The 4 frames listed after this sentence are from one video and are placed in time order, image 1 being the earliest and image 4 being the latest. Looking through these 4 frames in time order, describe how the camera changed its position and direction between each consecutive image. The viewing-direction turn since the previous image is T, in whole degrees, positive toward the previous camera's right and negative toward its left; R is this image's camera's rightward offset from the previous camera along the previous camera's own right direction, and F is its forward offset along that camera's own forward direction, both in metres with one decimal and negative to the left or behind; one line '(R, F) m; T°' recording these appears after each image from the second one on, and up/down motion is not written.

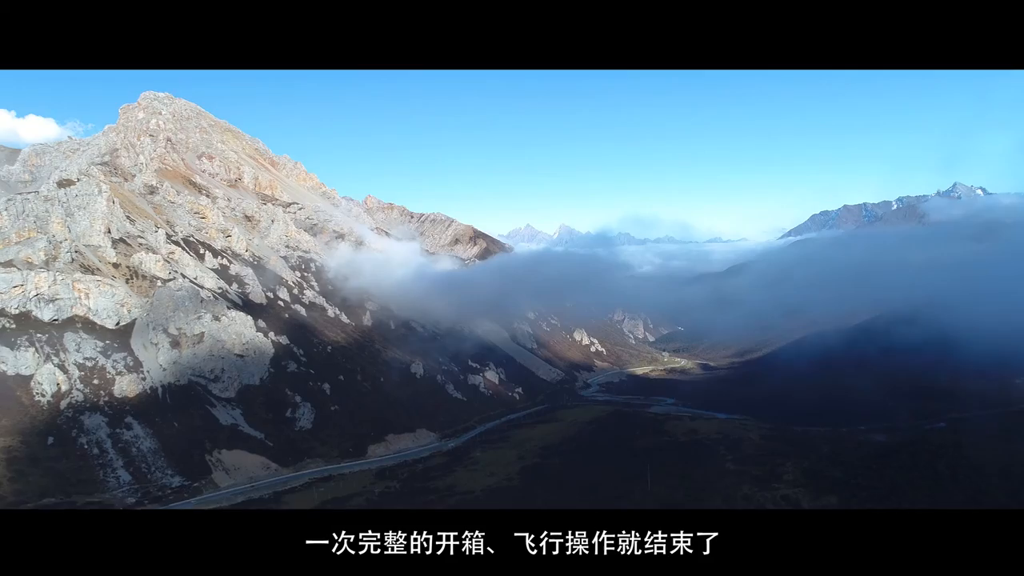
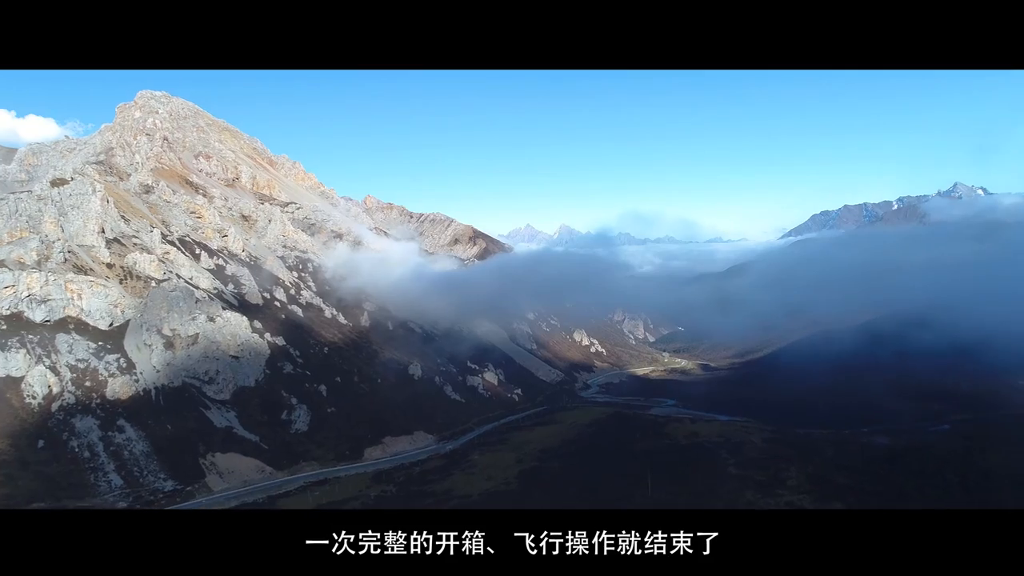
(+0.3, +1.3) m; 0°
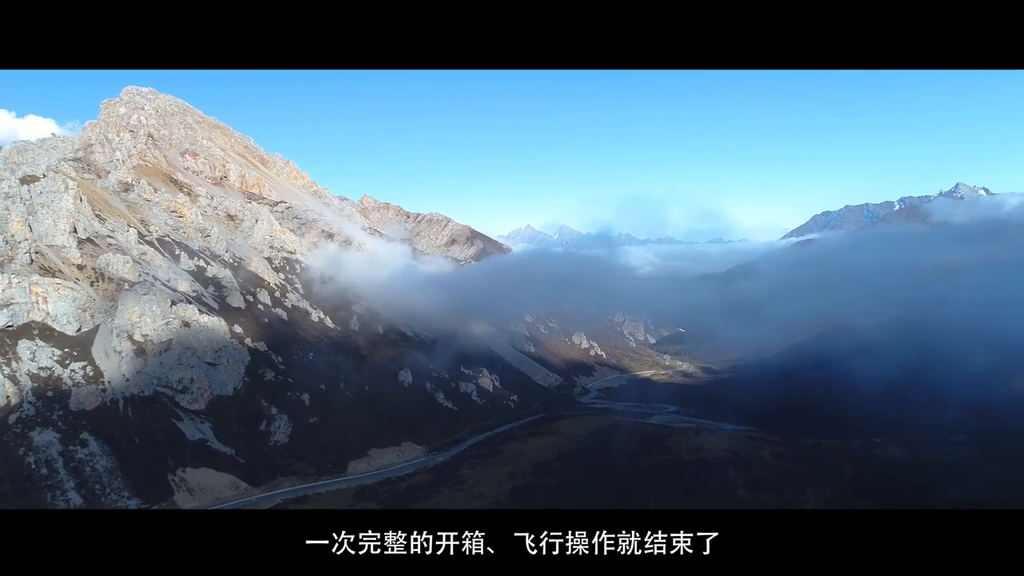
(+1.1, +5.8) m; 0°
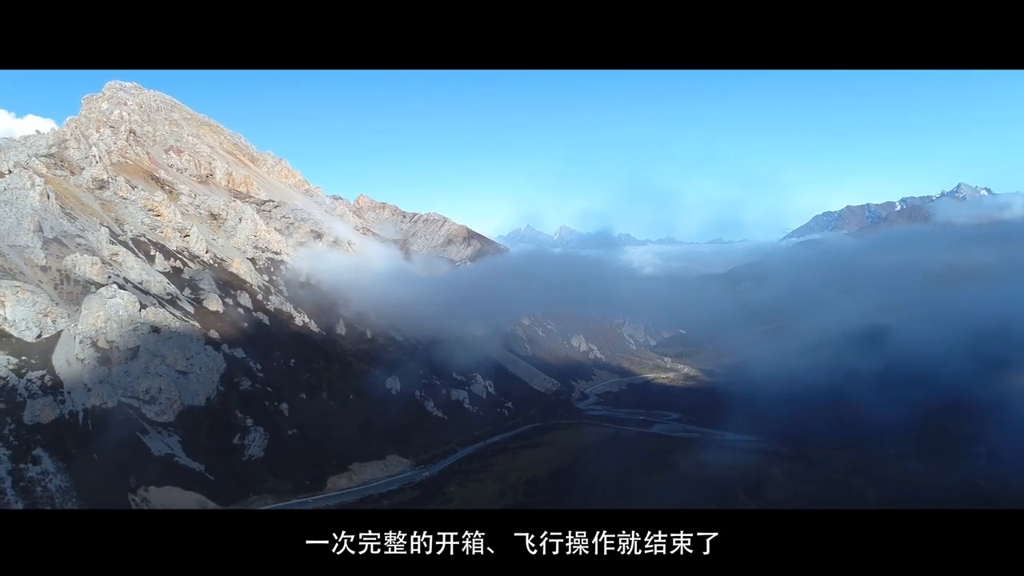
(+1.2, +6.2) m; 0°
